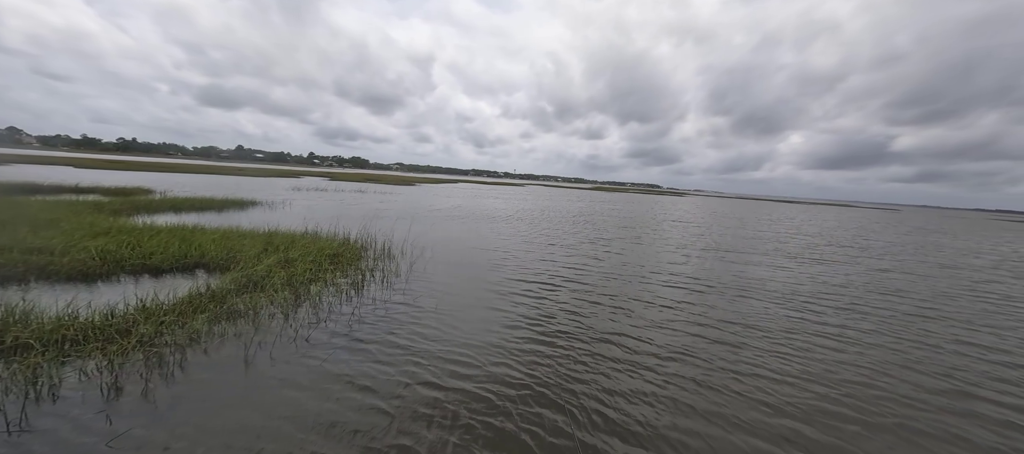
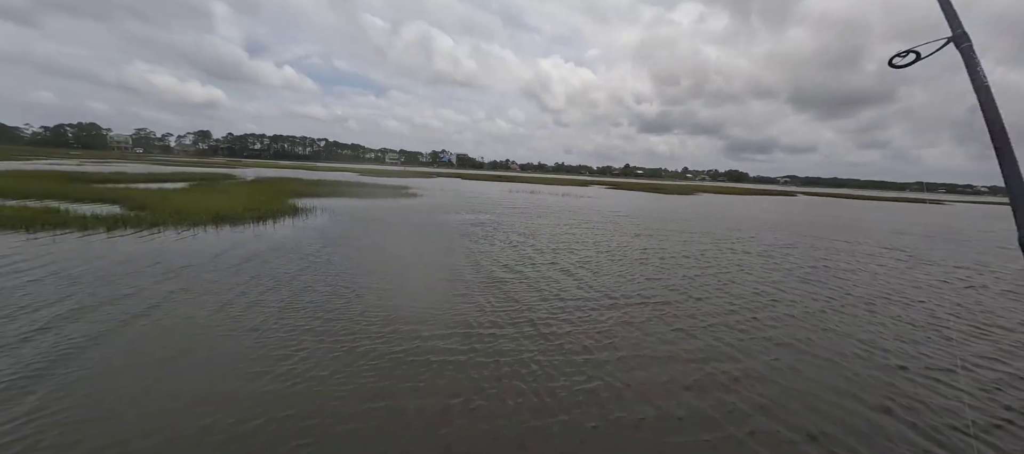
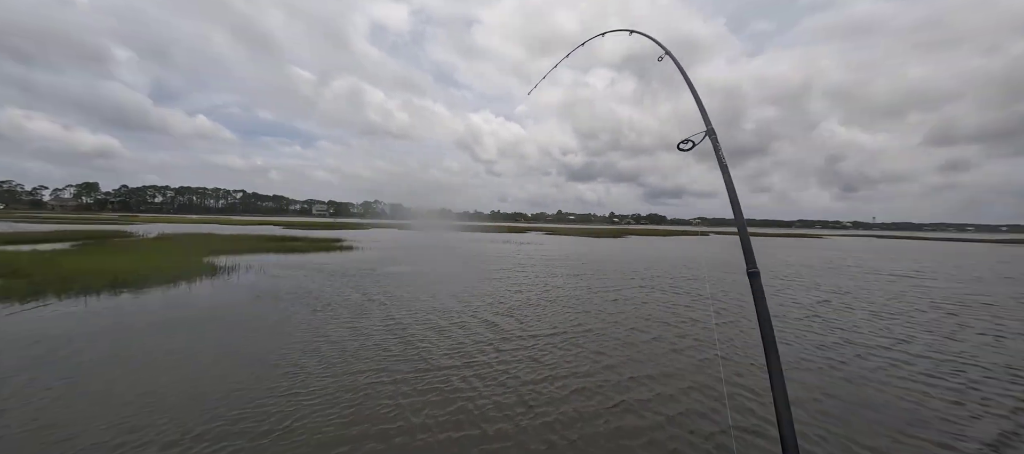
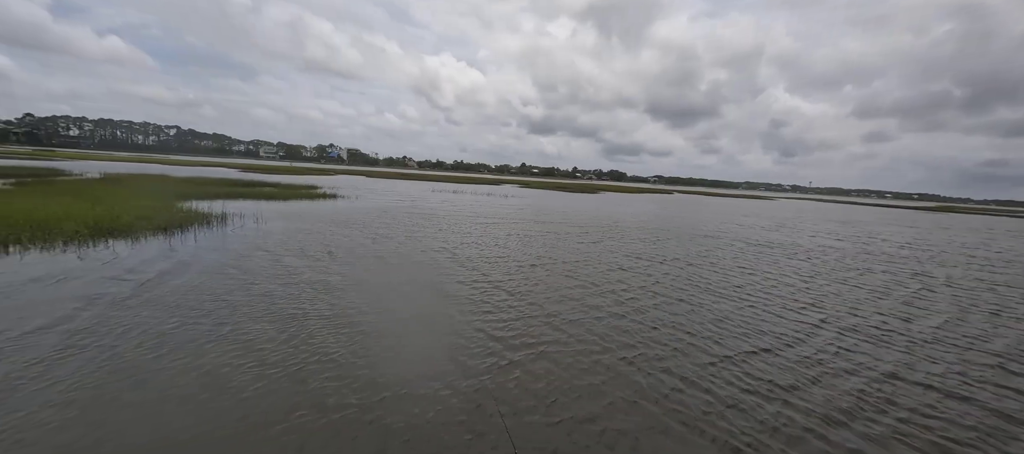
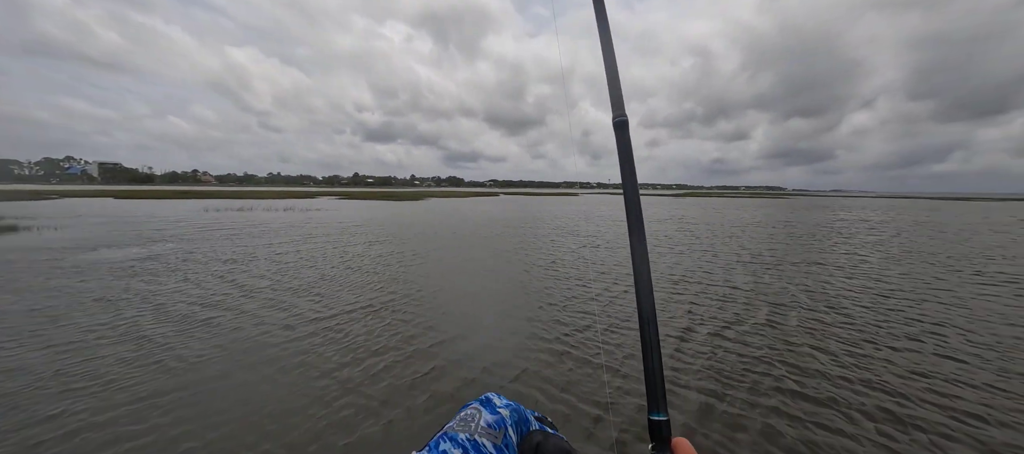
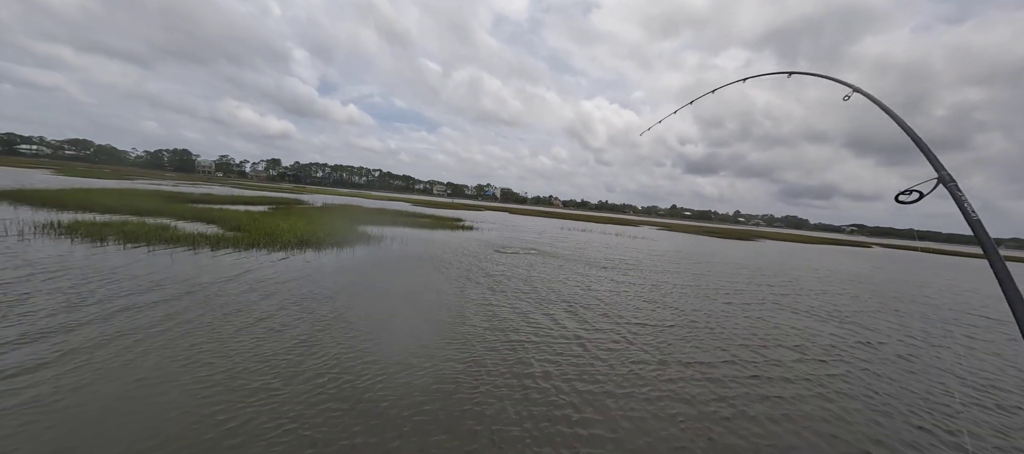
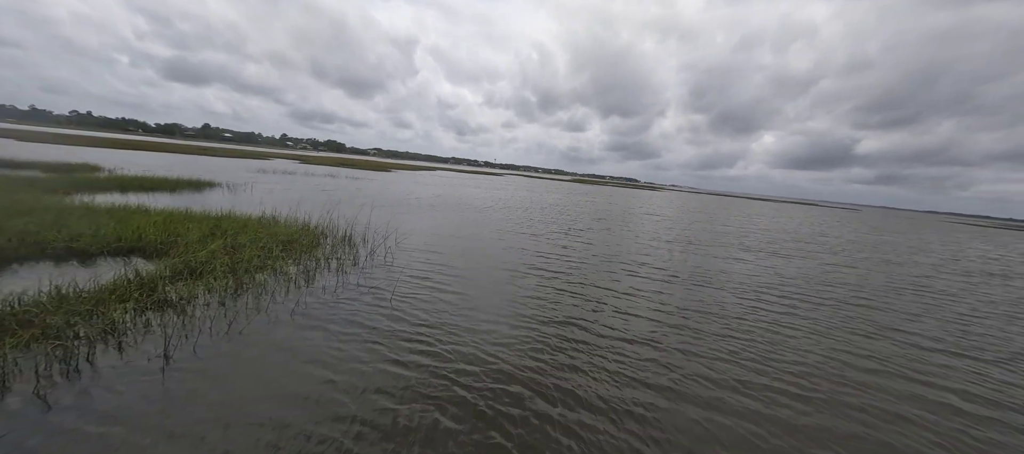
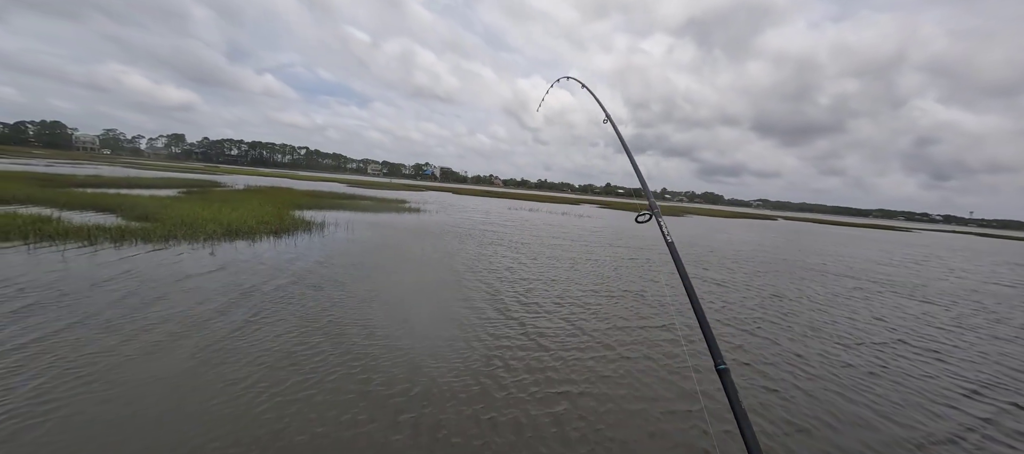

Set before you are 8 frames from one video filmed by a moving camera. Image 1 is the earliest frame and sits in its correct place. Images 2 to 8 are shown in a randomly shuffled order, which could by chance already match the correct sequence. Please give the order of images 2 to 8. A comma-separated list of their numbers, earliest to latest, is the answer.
7, 4, 8, 6, 3, 5, 2
